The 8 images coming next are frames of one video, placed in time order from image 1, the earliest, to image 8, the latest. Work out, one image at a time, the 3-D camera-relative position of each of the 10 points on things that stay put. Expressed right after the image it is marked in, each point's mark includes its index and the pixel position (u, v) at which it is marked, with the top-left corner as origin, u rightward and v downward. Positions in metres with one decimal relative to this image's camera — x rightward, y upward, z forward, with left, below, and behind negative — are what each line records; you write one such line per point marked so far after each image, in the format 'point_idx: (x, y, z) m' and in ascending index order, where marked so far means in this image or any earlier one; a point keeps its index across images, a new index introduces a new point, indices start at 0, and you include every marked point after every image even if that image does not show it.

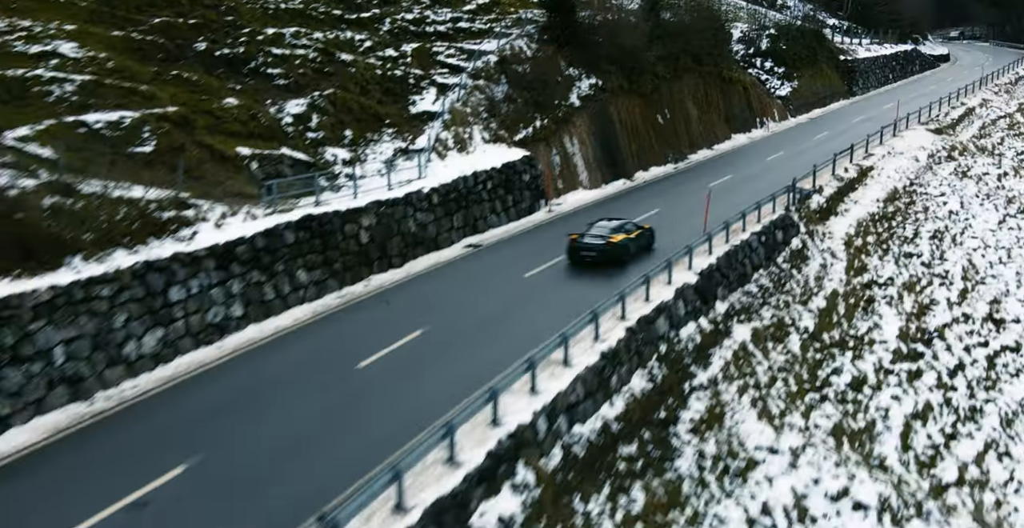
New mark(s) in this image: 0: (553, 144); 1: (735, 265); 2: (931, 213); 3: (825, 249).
0: (+1.3, +3.7, +18.8) m
1: (+4.5, 0.0, +12.3) m
2: (+12.8, +1.6, +18.7) m
3: (+7.6, +0.4, +15.0) m
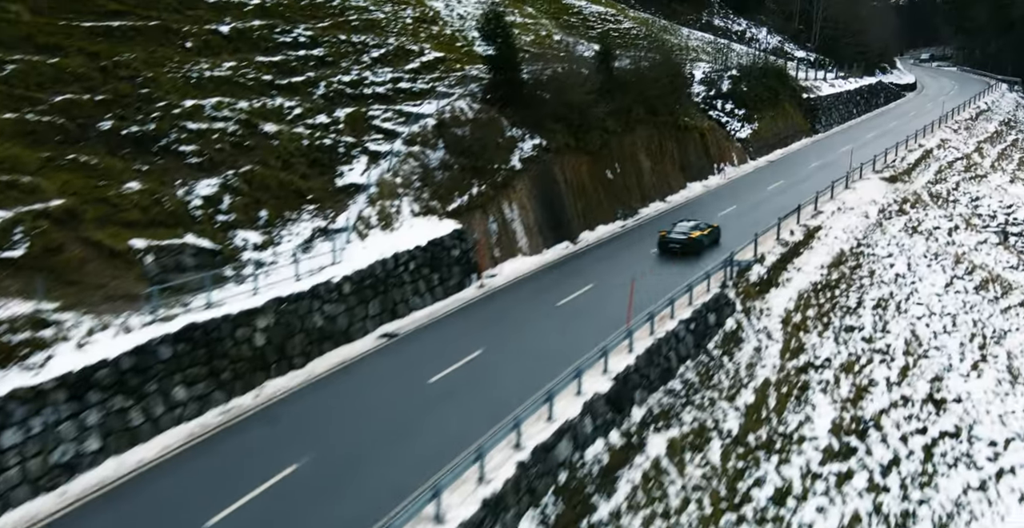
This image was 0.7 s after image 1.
0: (-0.6, +1.6, +18.3) m
1: (+2.8, -1.9, +11.7) m
2: (+10.9, -0.4, +18.3) m
3: (+5.9, -1.5, +14.5) m
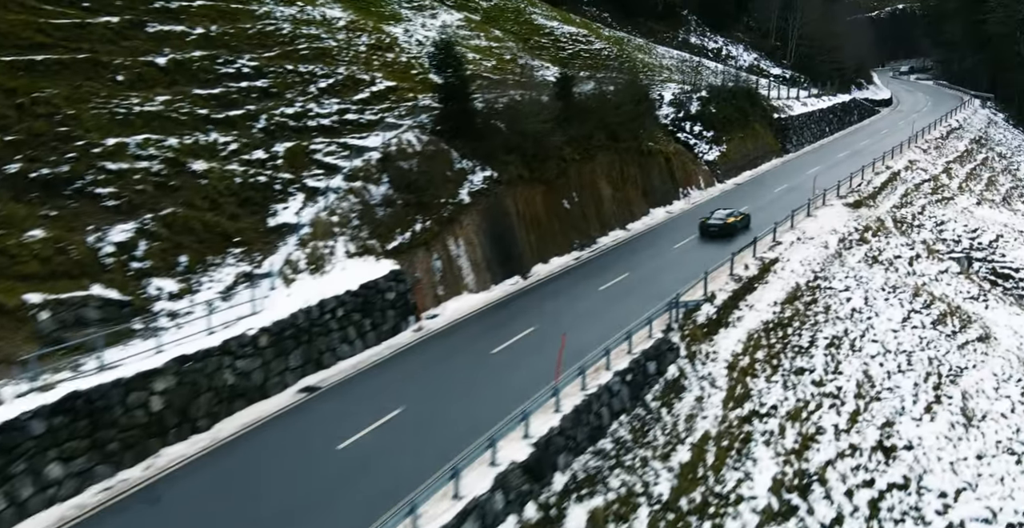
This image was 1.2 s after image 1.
0: (-2.2, +0.4, +17.6) m
1: (+1.3, -2.8, +11.1) m
2: (+9.4, -1.4, +17.9) m
3: (+4.4, -2.5, +13.9) m
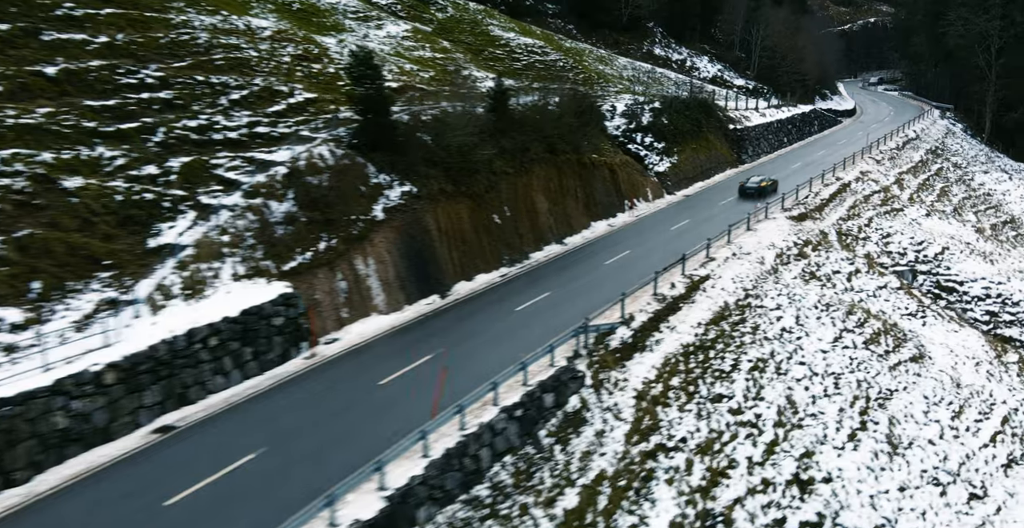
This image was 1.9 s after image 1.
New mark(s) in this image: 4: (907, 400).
0: (-4.7, -0.1, +16.5) m
1: (-0.9, -3.3, +10.0) m
2: (+6.9, -1.9, +17.0) m
3: (+2.1, -3.0, +12.9) m
4: (+10.2, -3.5, +15.8) m
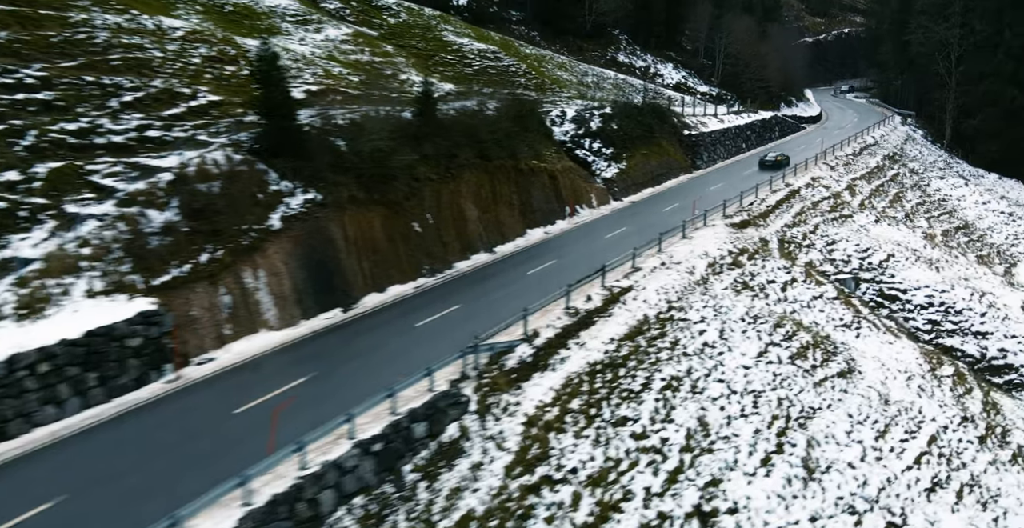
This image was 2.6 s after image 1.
0: (-7.2, -0.5, +15.1) m
1: (-3.2, -3.5, +8.7) m
2: (+4.4, -2.2, +16.0) m
3: (-0.4, -3.3, +11.7) m
4: (+7.7, -3.8, +14.8) m
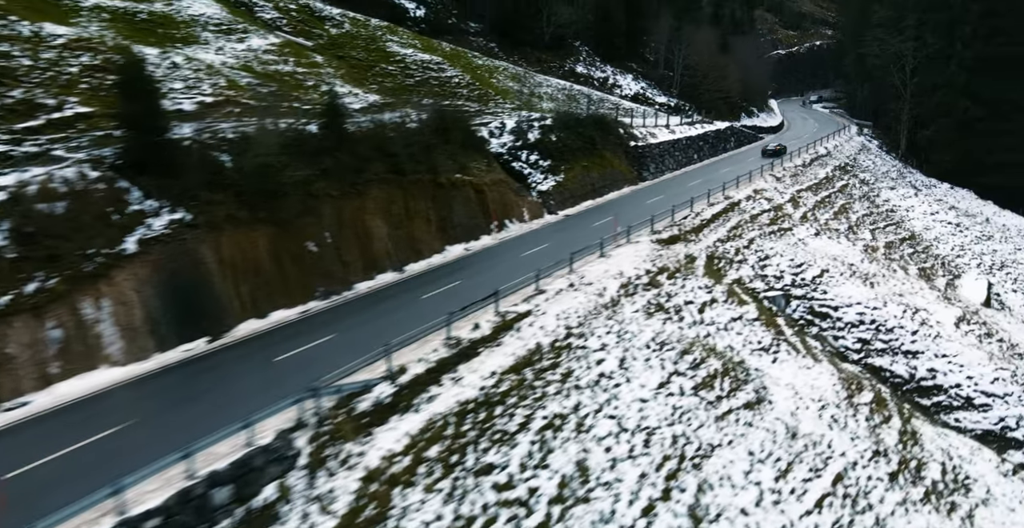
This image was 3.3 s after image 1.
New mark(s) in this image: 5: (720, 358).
0: (-10.2, -1.2, +13.4) m
1: (-5.9, -4.0, +7.1) m
2: (+1.4, -2.8, +14.6) m
3: (-3.2, -3.8, +10.2) m
4: (+4.8, -4.3, +13.6) m
5: (+5.8, -2.6, +17.1) m
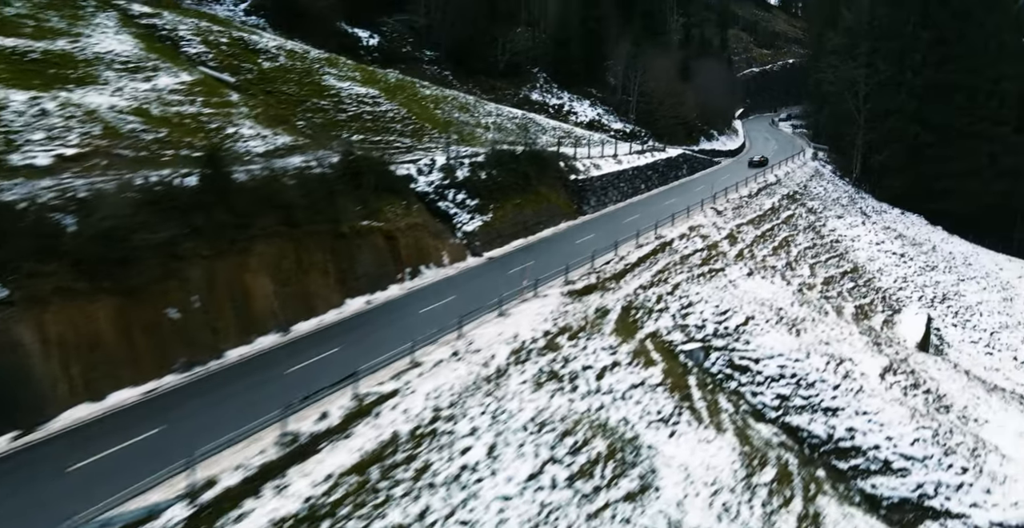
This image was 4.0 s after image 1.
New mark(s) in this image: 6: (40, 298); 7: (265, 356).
0: (-13.4, -3.1, +11.4) m
1: (-8.9, -5.7, +5.2) m
2: (-1.9, -4.5, +13.0) m
3: (-6.3, -5.5, +8.4) m
4: (+1.6, -6.0, +12.0) m
5: (+2.4, -4.4, +15.6) m
6: (-11.8, -0.9, +15.3) m
7: (-7.4, -2.9, +18.3) m
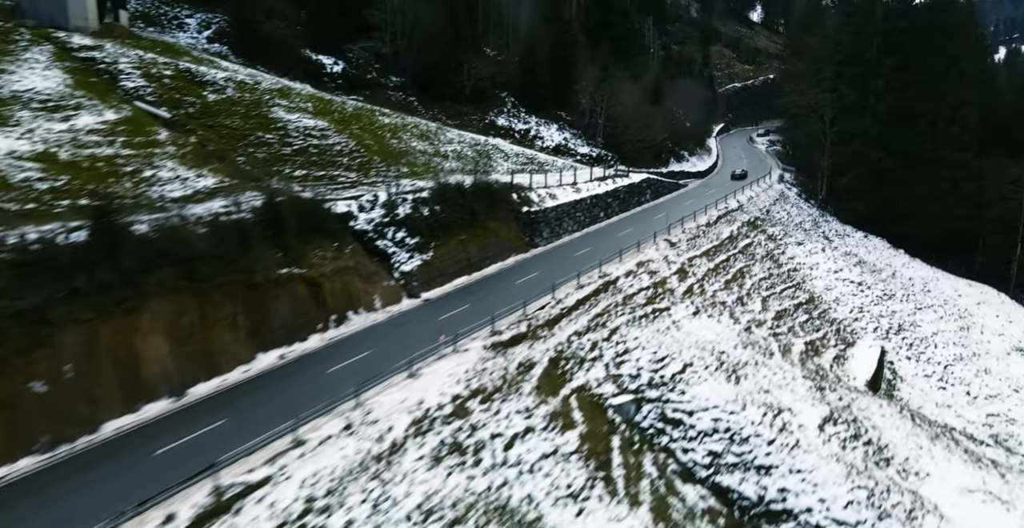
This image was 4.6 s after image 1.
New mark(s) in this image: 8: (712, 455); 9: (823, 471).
0: (-16.0, -4.8, +9.8) m
1: (-11.3, -7.1, +3.6) m
2: (-4.4, -6.1, +11.6) m
3: (-8.7, -7.0, +6.9) m
4: (-0.9, -7.5, +10.7) m
5: (-0.2, -6.0, +14.3) m
6: (-14.4, -2.7, +13.8) m
7: (-10.1, -4.7, +16.9) m
8: (+6.6, -6.3, +20.1) m
9: (+9.9, -6.6, +19.4) m
